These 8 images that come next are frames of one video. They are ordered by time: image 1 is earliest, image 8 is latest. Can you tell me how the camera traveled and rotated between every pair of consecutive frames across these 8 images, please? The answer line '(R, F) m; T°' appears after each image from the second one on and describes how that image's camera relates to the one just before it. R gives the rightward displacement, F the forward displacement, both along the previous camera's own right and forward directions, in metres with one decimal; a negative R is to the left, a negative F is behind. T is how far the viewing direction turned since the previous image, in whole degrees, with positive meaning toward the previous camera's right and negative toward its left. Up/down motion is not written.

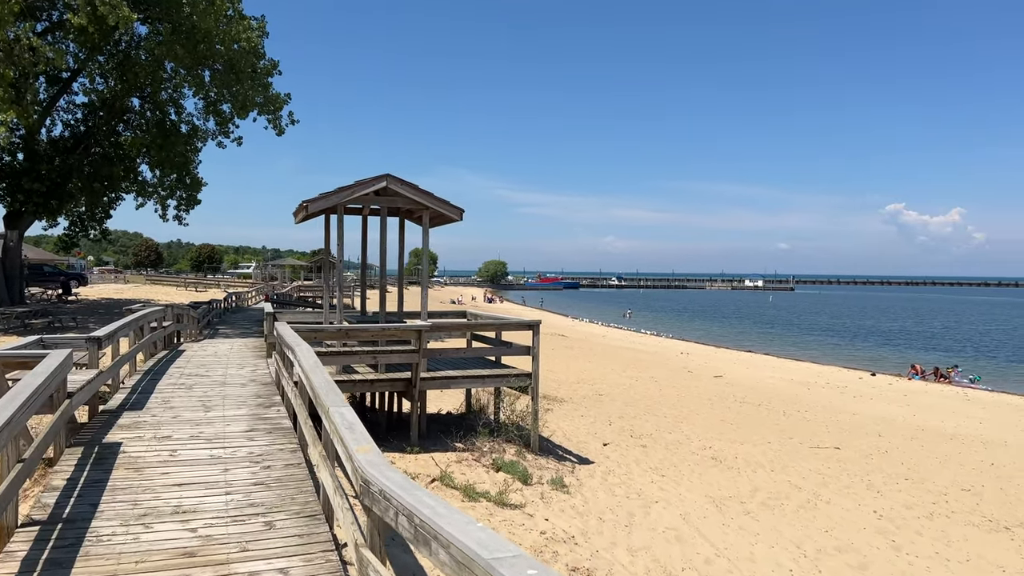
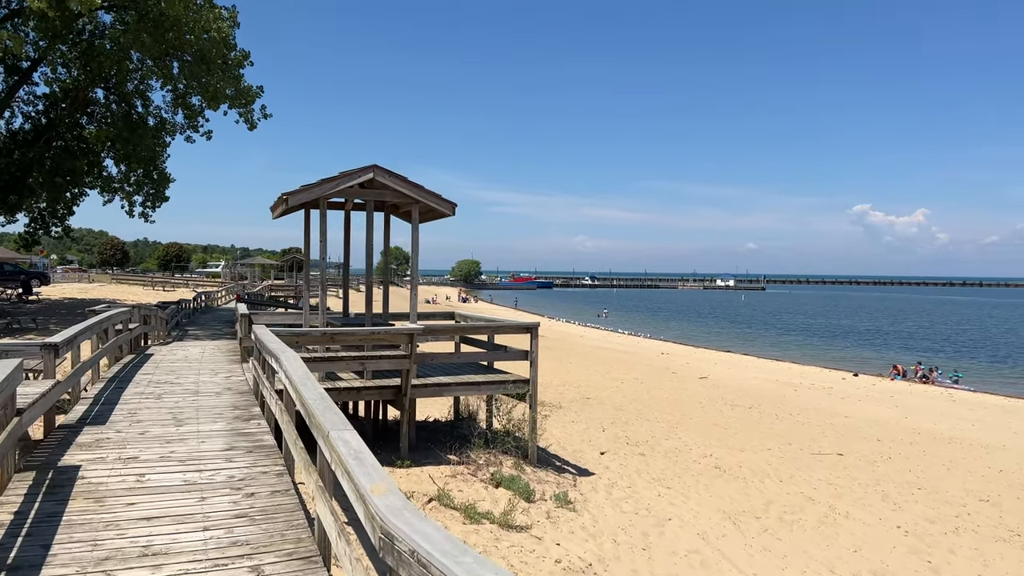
(-0.3, +0.6) m; +2°
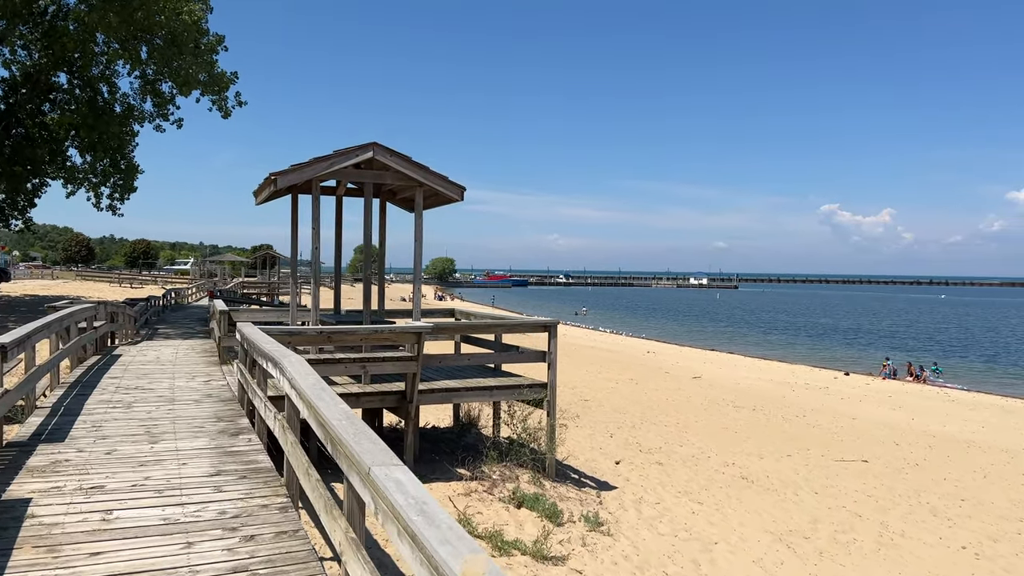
(-0.5, +0.9) m; +2°
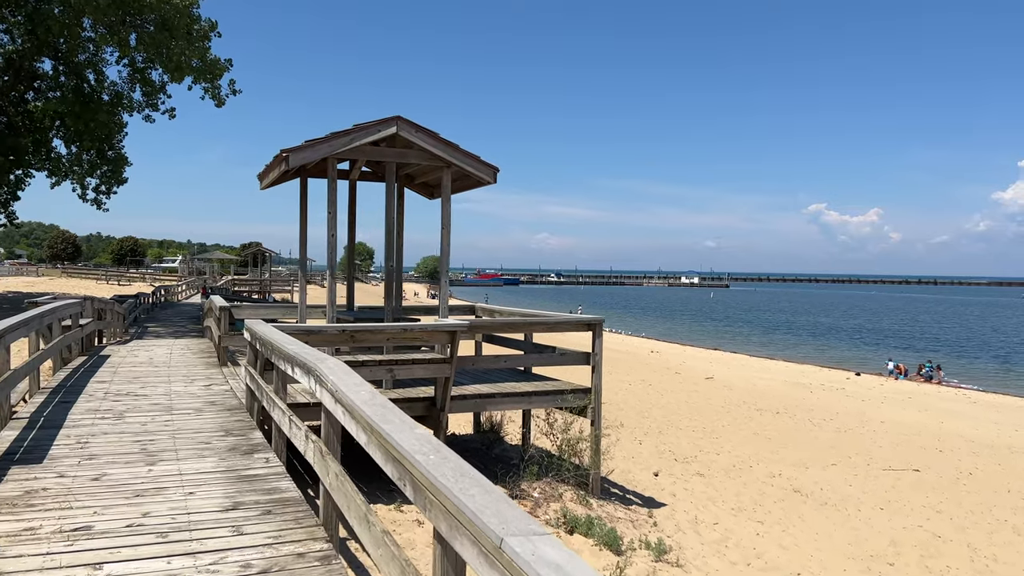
(-0.5, +0.8) m; +1°
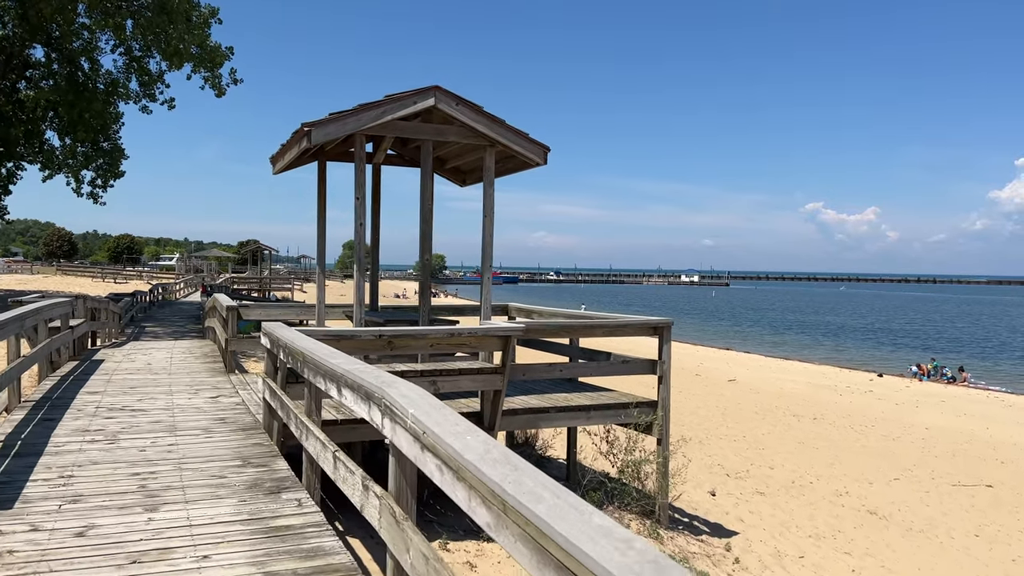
(-0.5, +0.9) m; 0°
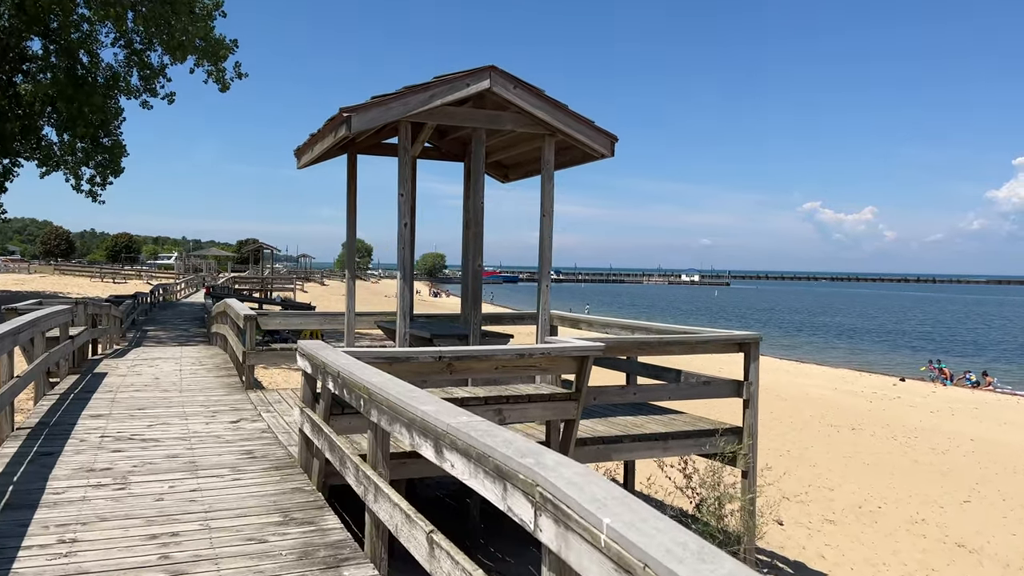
(-0.6, +0.8) m; 0°
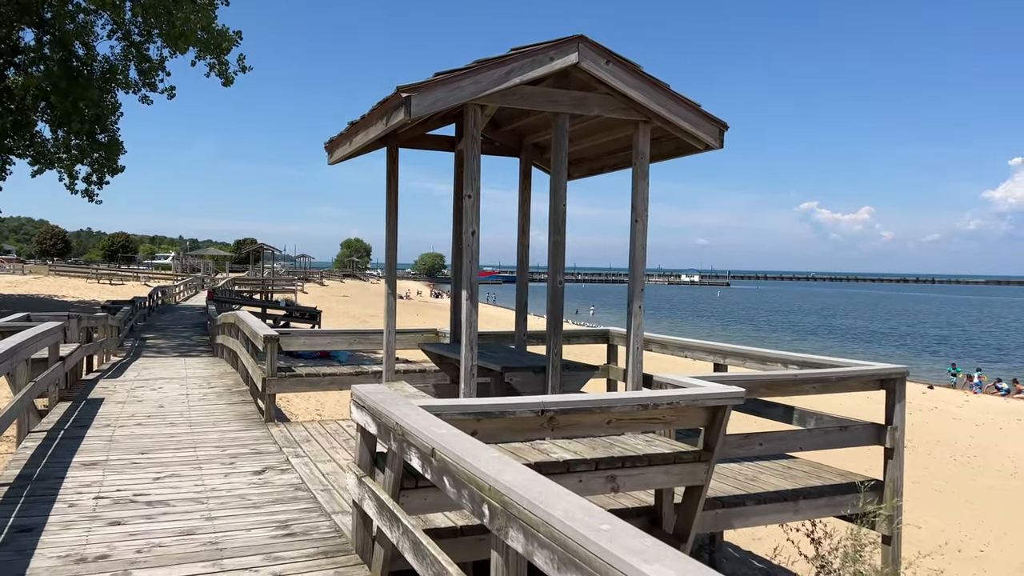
(-0.6, +1.0) m; 0°
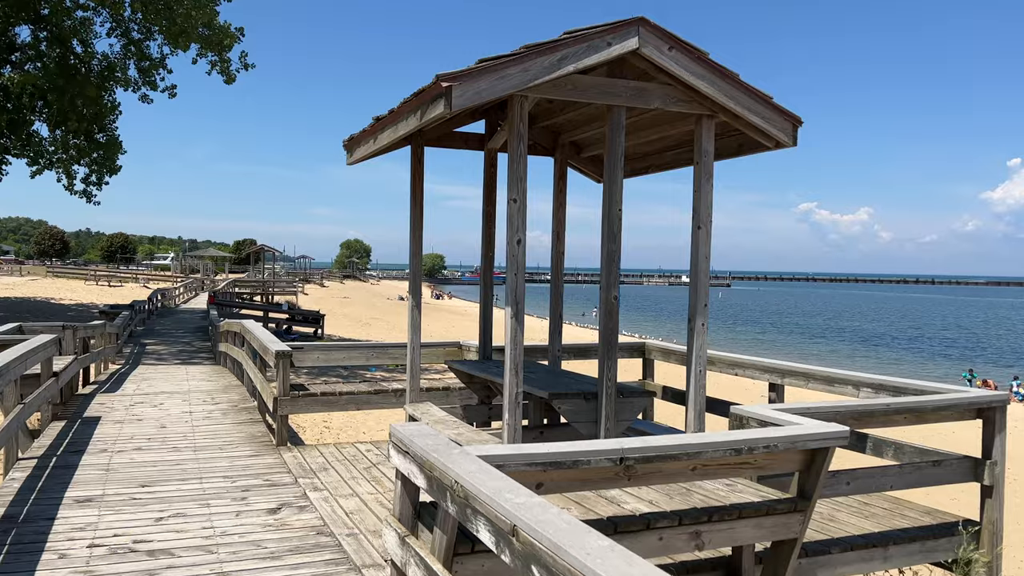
(-0.3, +0.5) m; 0°
